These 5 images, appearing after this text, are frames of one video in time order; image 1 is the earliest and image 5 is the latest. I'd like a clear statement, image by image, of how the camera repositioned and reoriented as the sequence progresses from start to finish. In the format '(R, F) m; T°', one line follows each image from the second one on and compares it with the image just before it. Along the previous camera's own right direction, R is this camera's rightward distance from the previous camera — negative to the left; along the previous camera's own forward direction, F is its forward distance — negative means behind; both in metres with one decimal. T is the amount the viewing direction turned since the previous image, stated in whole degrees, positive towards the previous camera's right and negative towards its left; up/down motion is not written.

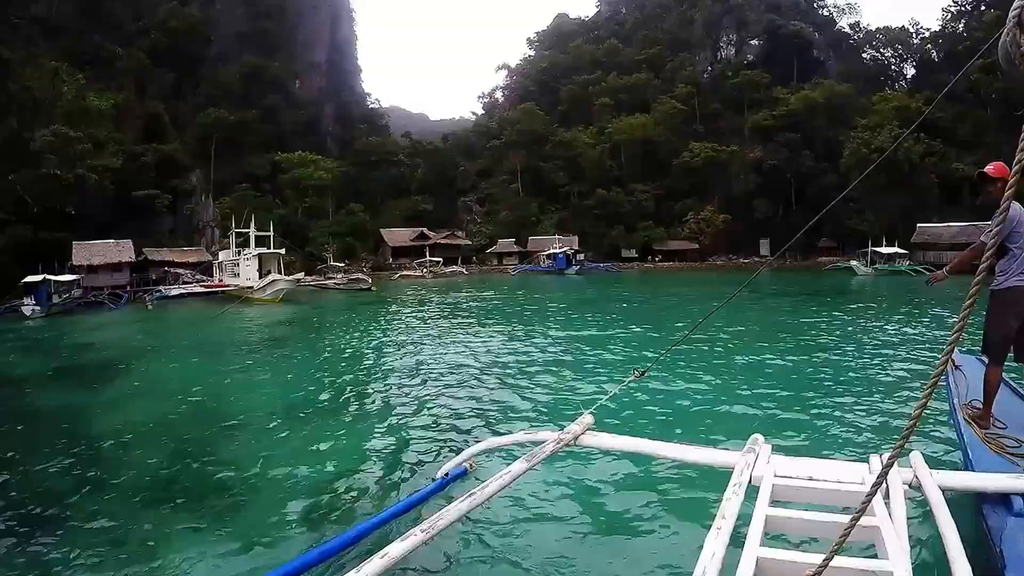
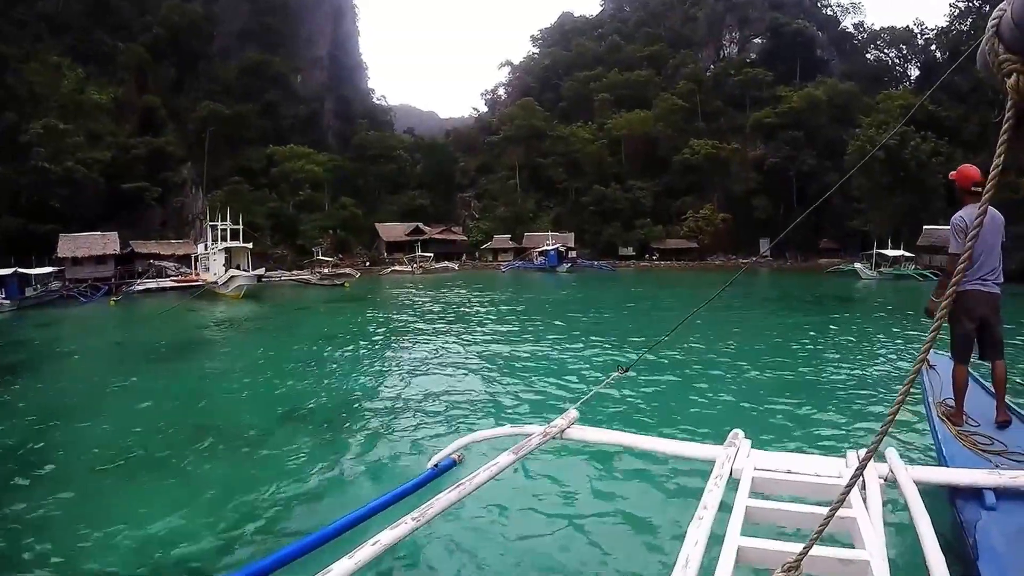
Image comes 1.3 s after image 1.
(+0.4, +0.5) m; 0°
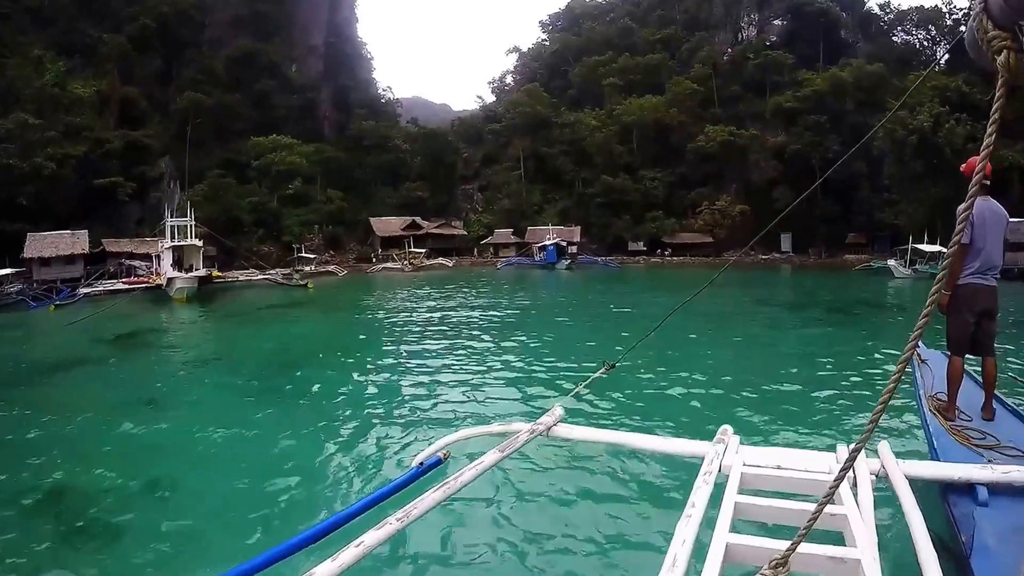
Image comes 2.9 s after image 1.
(+0.5, +2.0) m; -1°
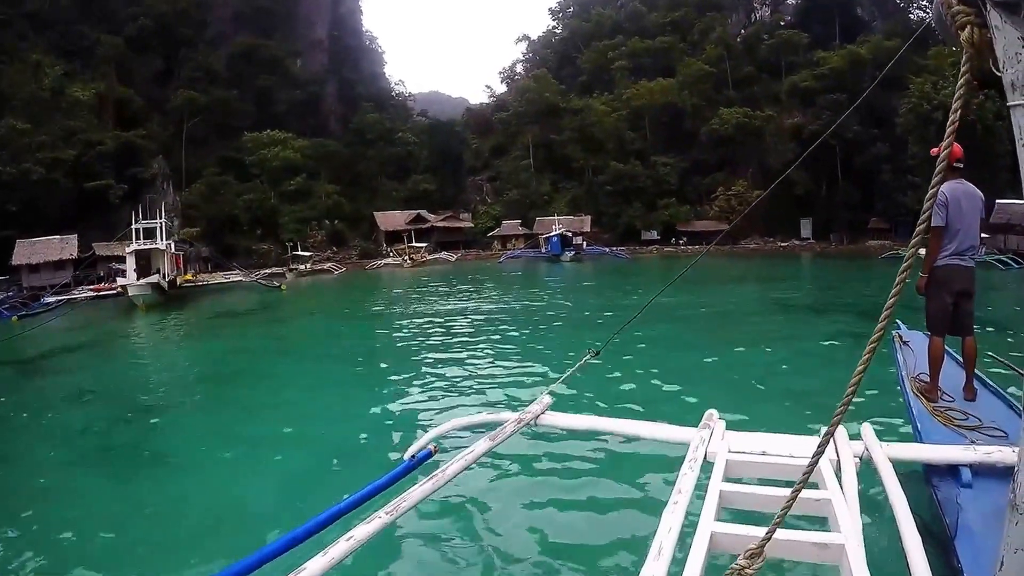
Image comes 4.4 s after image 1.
(+0.4, +0.9) m; -2°
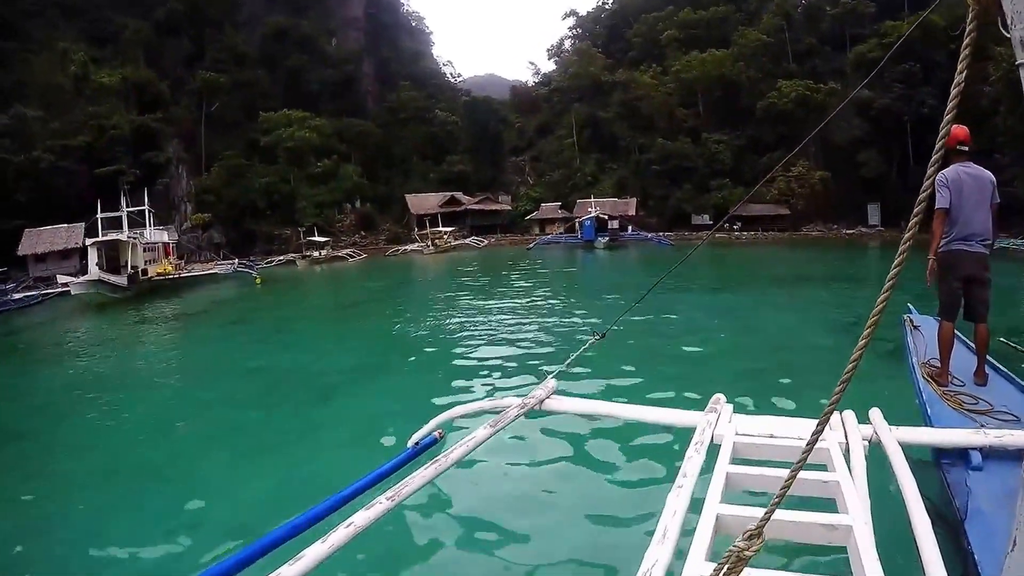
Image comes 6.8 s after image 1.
(+0.5, +1.7) m; -5°
